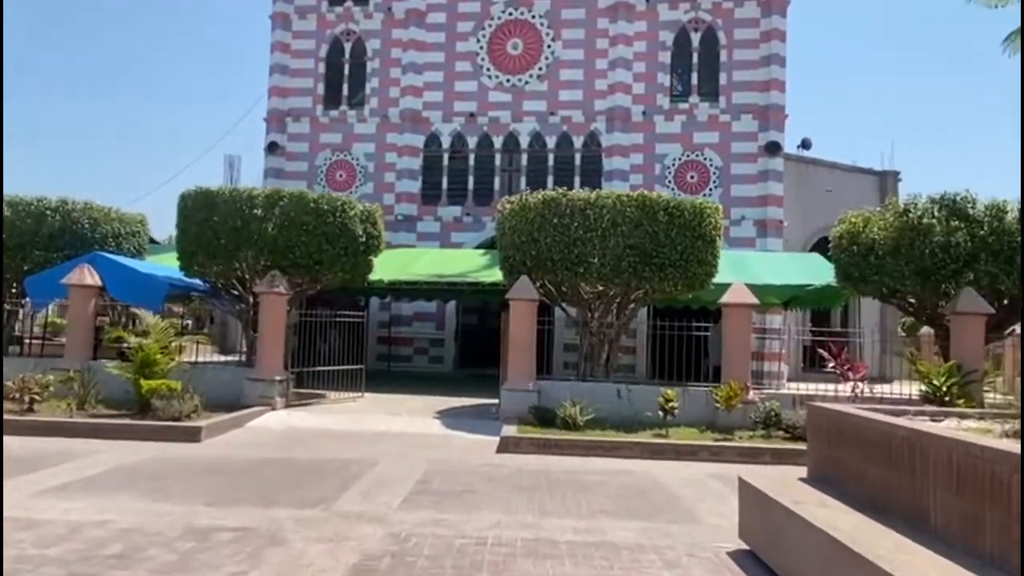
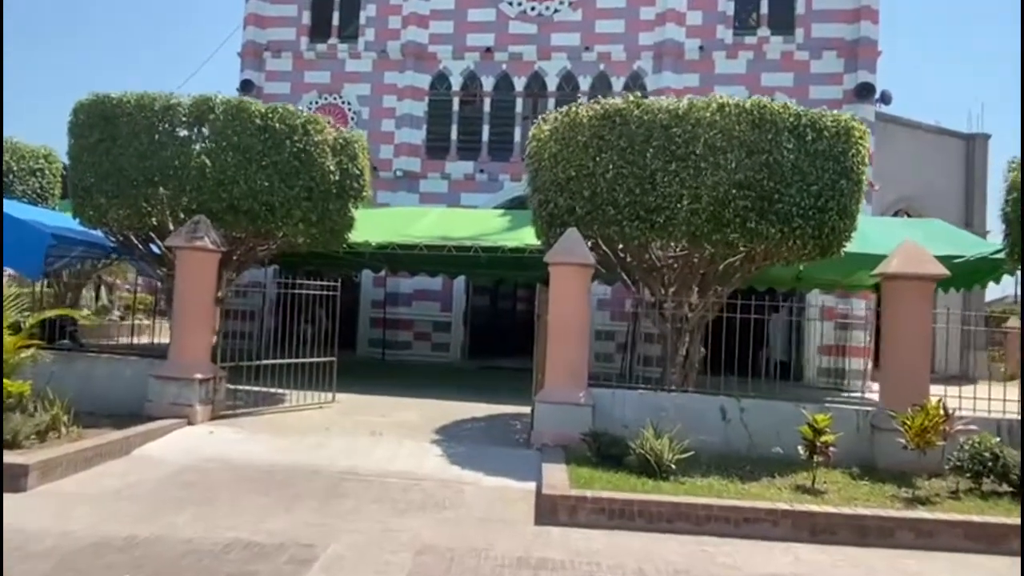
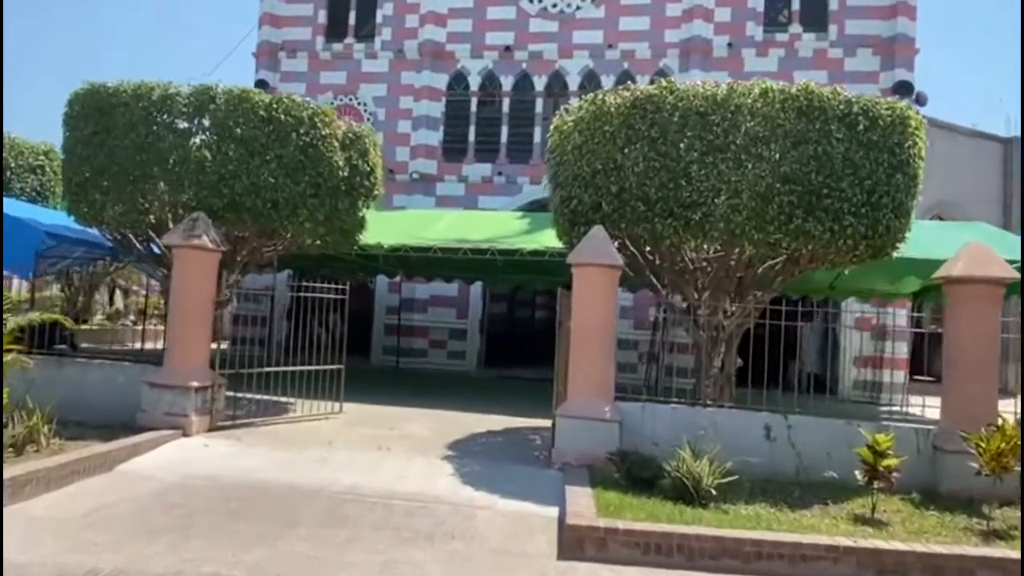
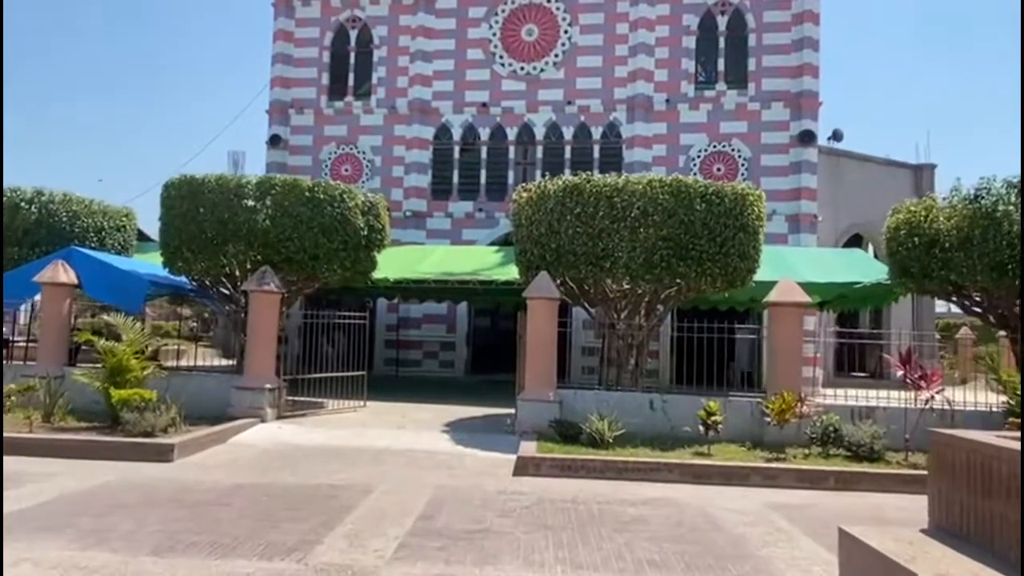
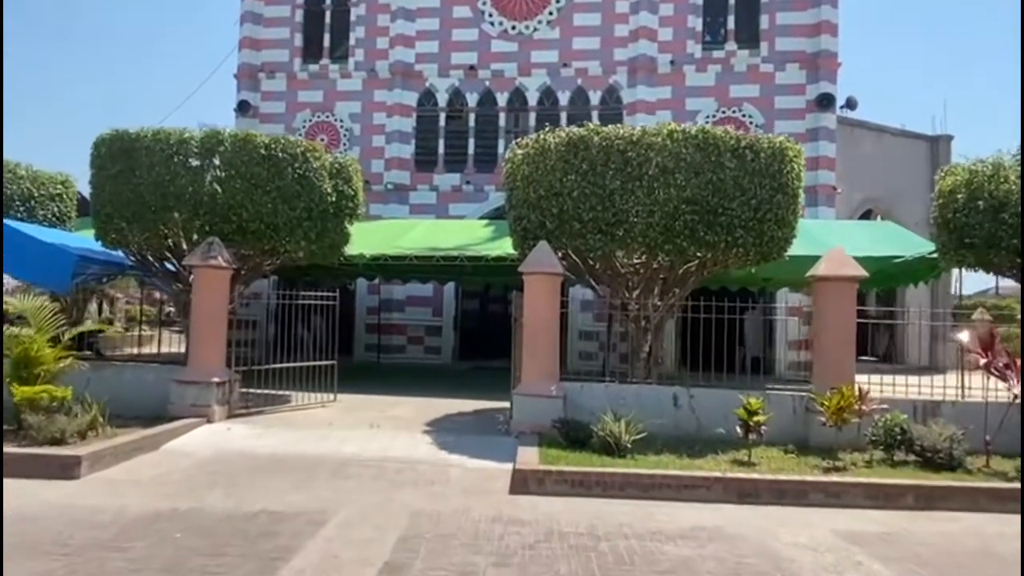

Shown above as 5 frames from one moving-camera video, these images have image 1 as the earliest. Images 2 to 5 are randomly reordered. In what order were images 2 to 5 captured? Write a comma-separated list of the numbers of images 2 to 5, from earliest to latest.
4, 5, 2, 3
